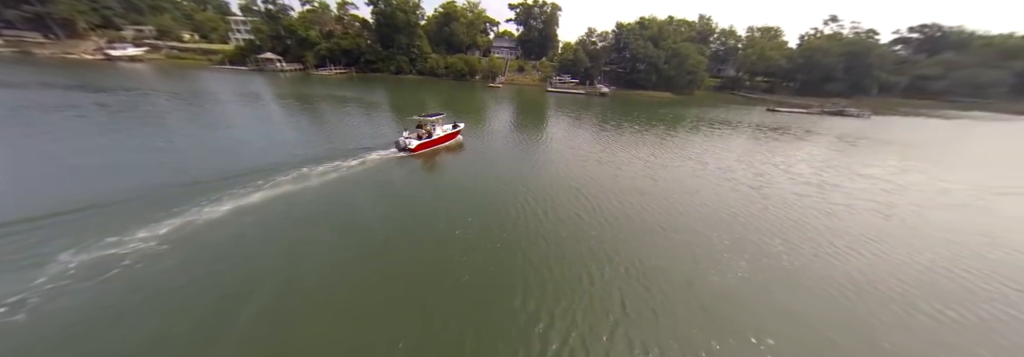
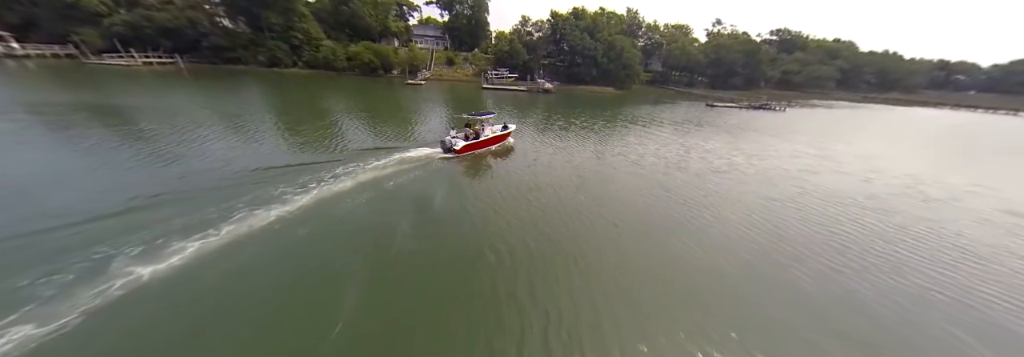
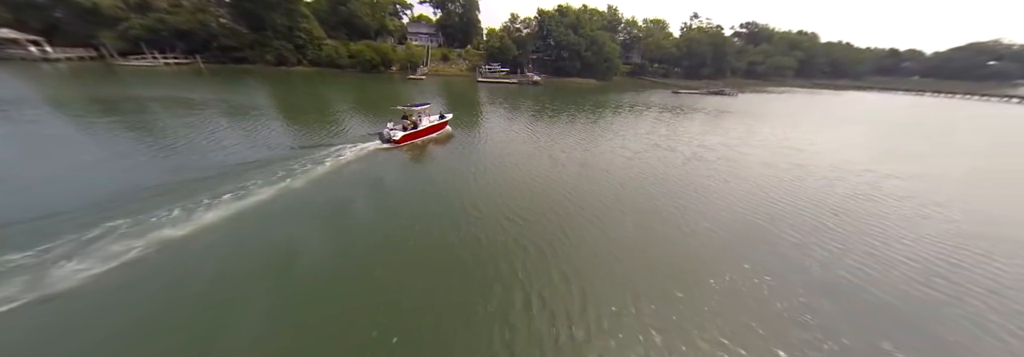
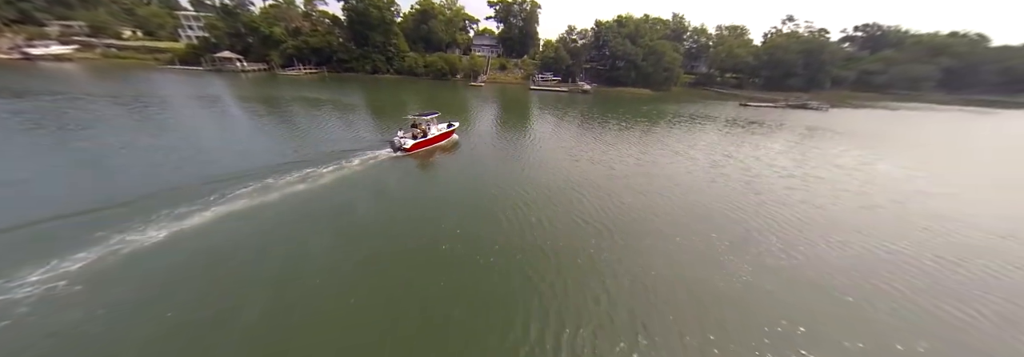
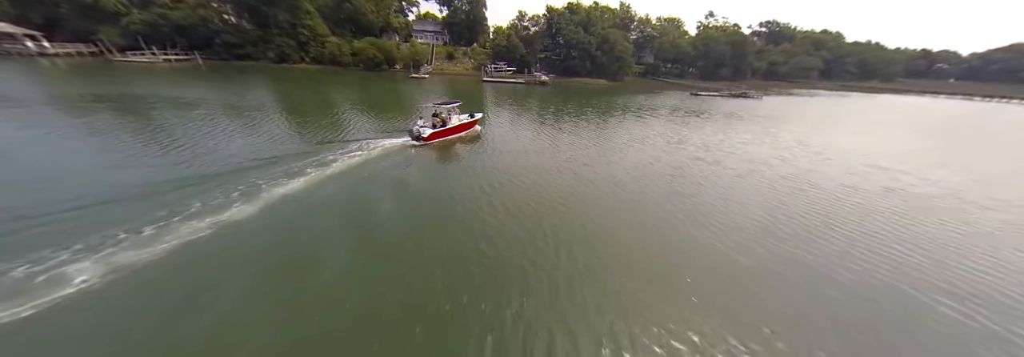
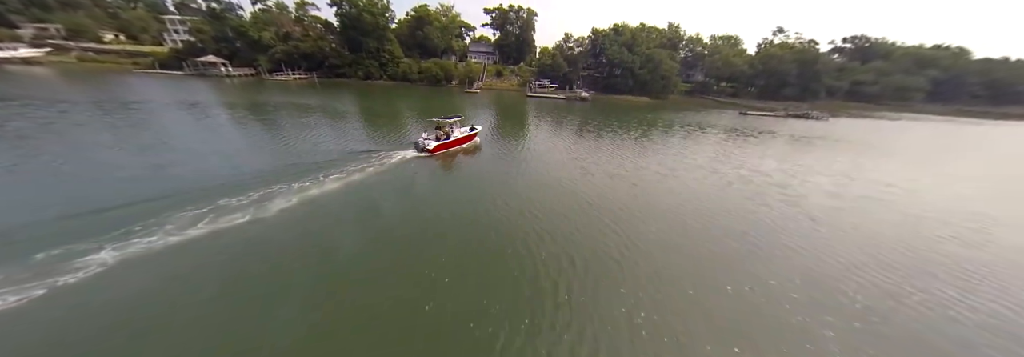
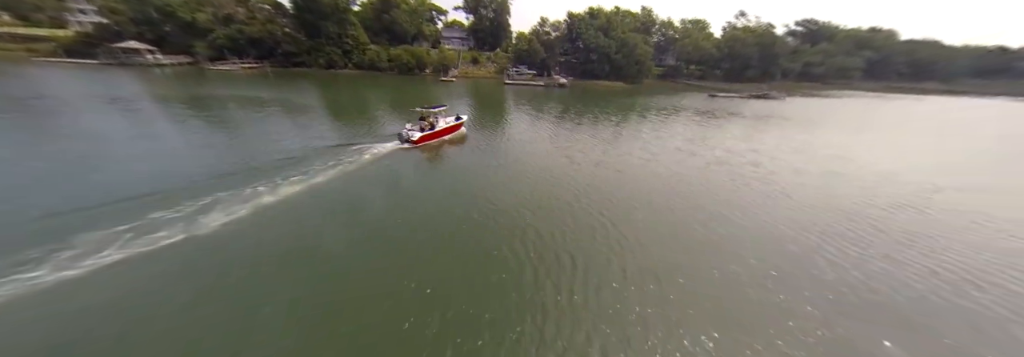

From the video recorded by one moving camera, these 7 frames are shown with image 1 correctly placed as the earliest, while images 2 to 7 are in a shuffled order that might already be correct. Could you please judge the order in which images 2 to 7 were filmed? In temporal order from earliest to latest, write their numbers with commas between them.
4, 6, 7, 3, 5, 2
